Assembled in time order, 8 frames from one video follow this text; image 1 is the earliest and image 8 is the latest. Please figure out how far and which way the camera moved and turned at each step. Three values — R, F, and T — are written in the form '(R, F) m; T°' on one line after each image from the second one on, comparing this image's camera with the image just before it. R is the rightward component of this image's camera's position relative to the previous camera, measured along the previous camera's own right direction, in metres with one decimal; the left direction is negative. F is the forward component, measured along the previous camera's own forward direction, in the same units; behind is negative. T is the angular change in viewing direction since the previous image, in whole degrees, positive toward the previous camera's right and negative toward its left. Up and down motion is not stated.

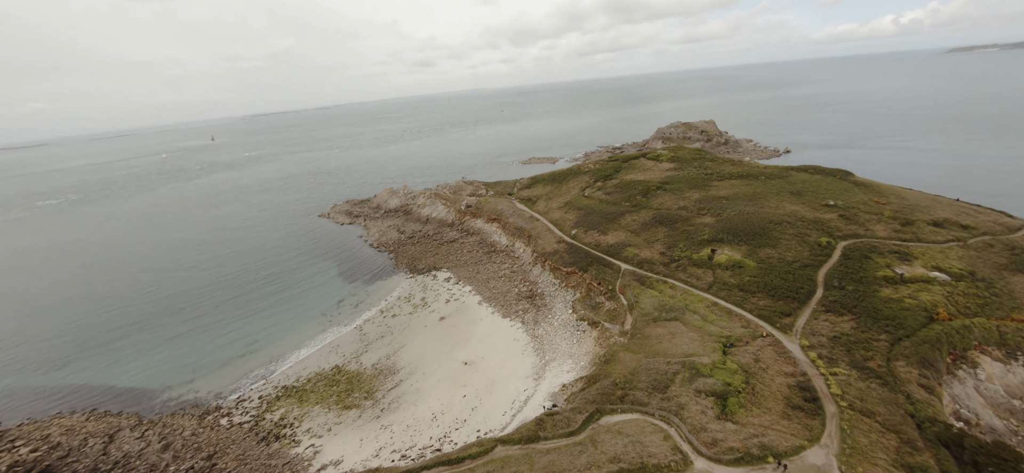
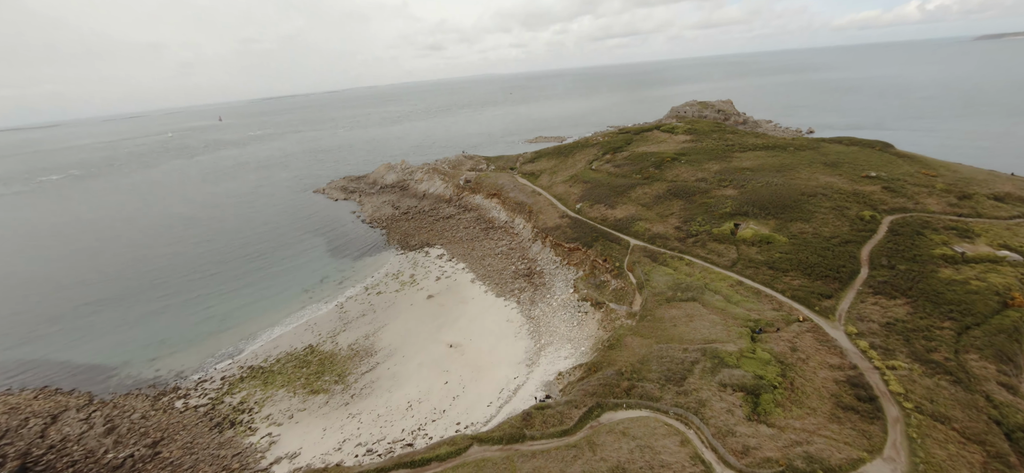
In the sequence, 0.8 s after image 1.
(+1.3, +5.3) m; -1°
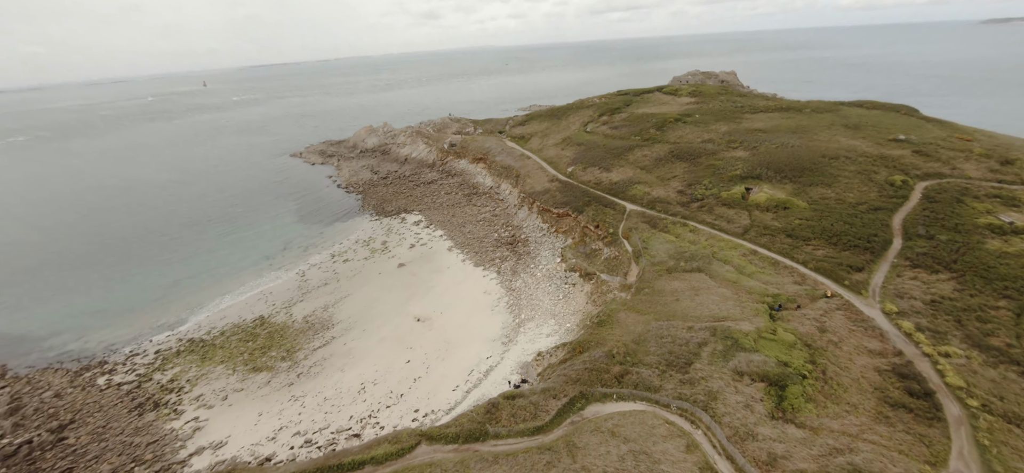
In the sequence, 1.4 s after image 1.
(+1.3, +5.1) m; +1°
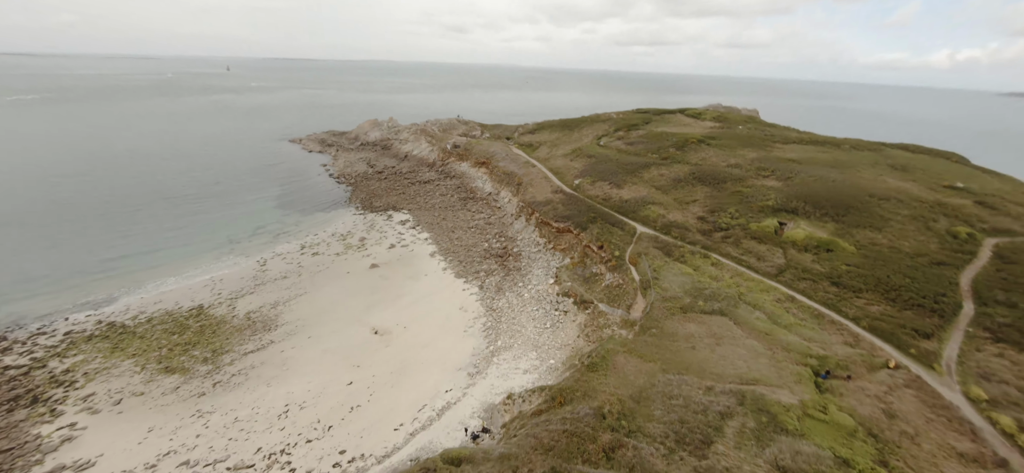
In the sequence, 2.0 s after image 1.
(+1.1, +5.1) m; -1°
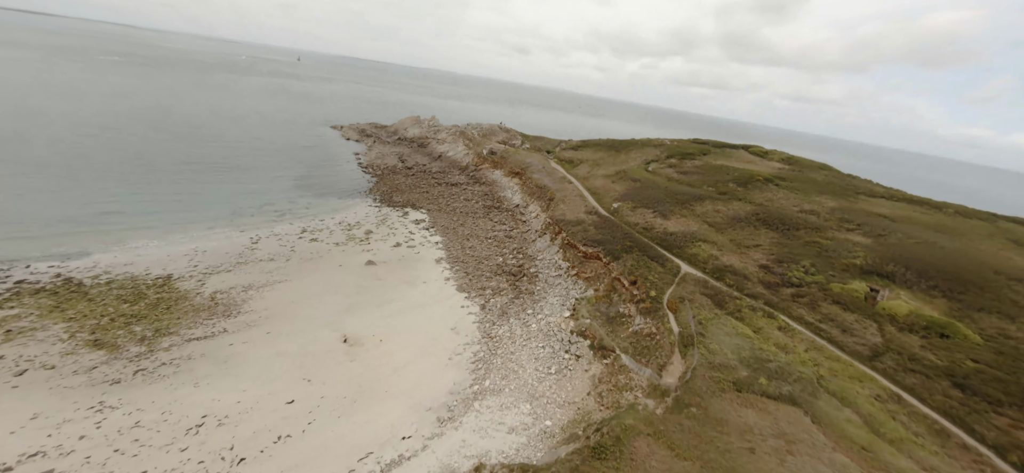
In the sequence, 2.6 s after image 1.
(+0.9, +5.2) m; -5°
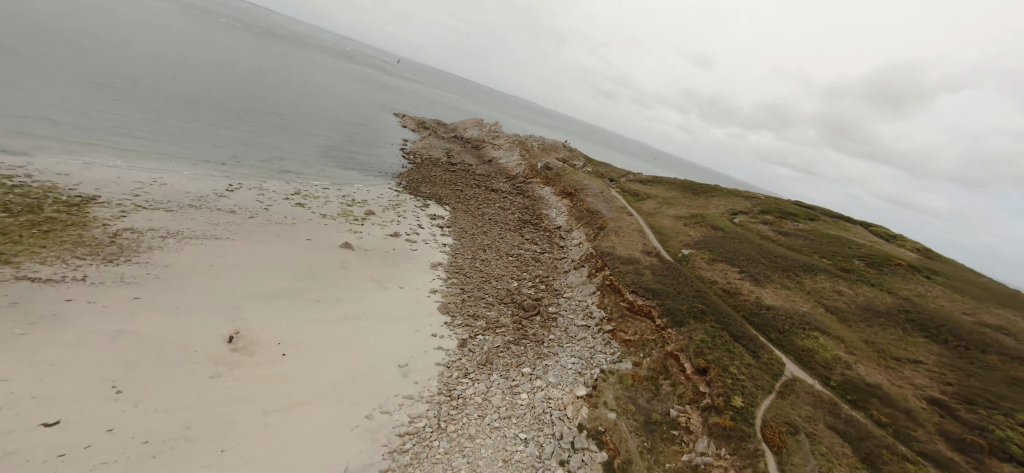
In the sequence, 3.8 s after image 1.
(+1.5, +8.9) m; -7°
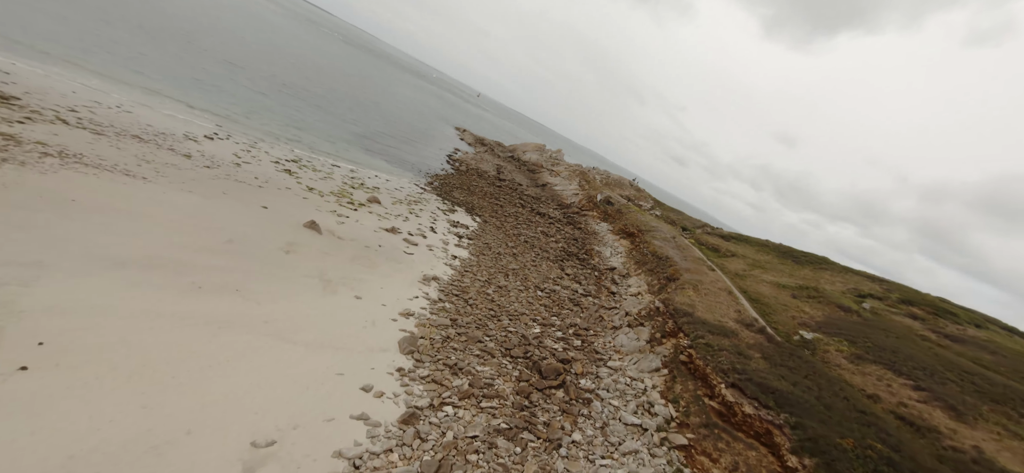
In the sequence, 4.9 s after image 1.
(+0.6, +8.3) m; -7°
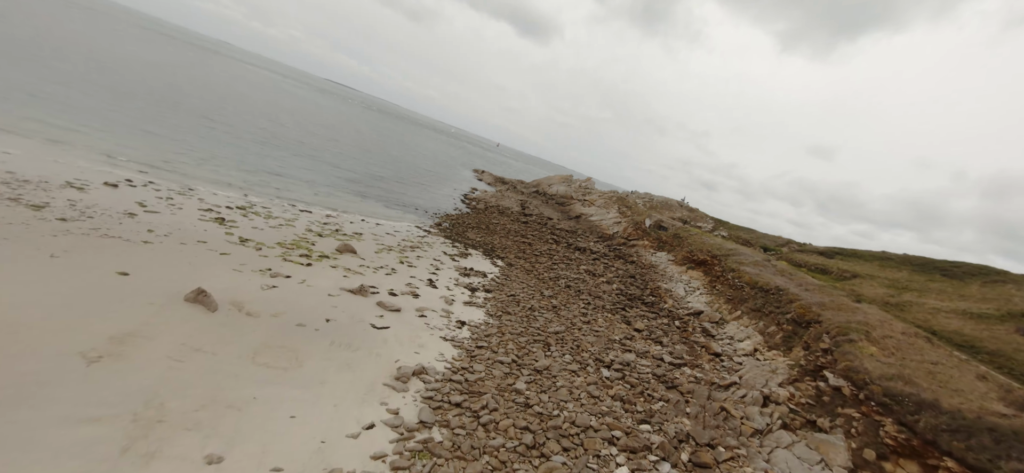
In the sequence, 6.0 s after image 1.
(-0.1, +8.1) m; -4°
